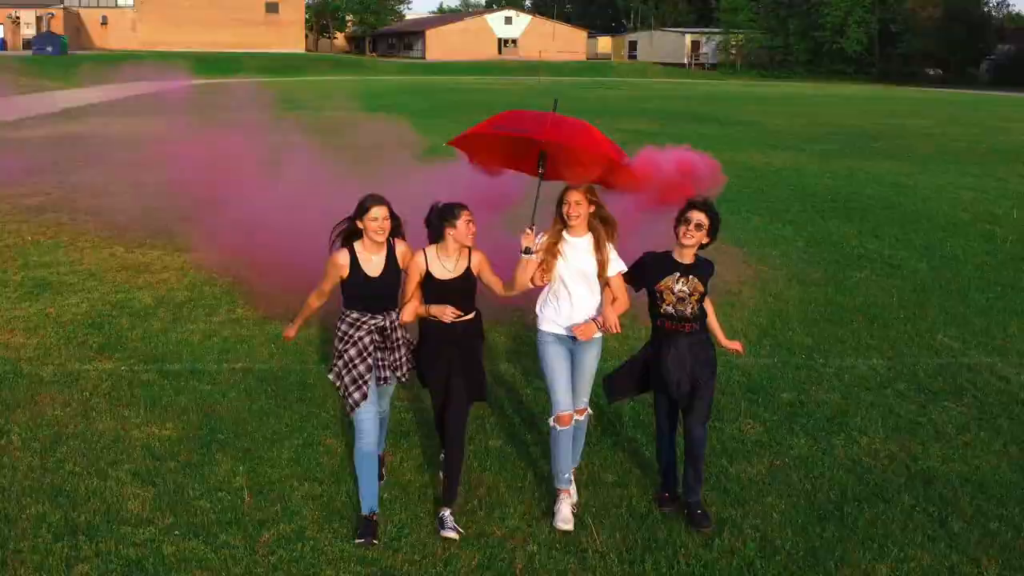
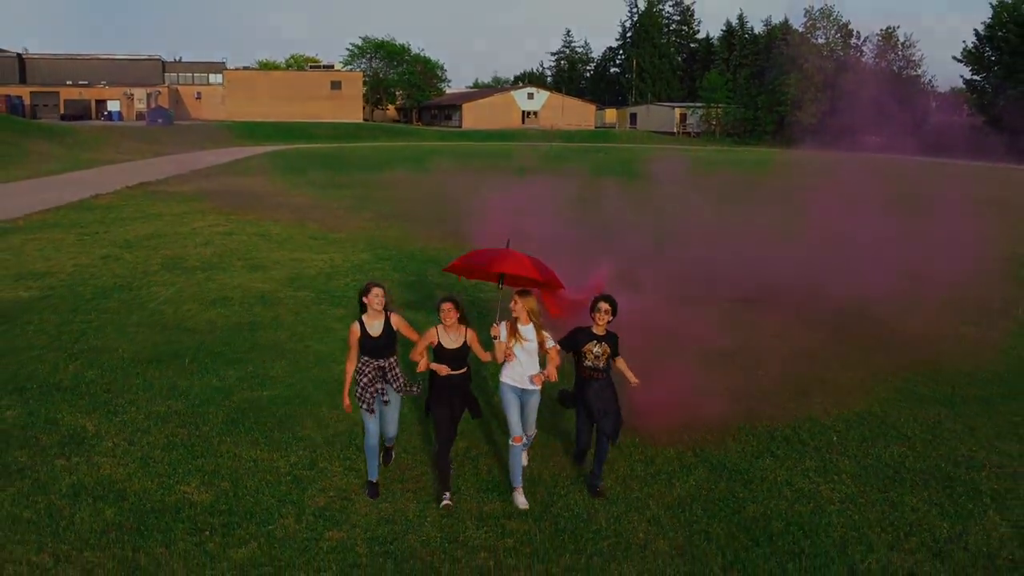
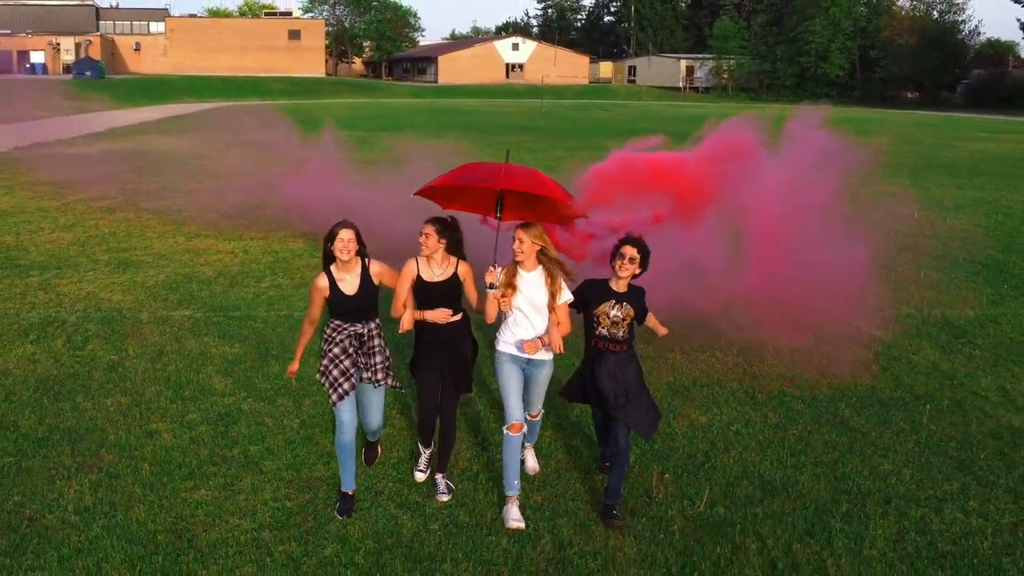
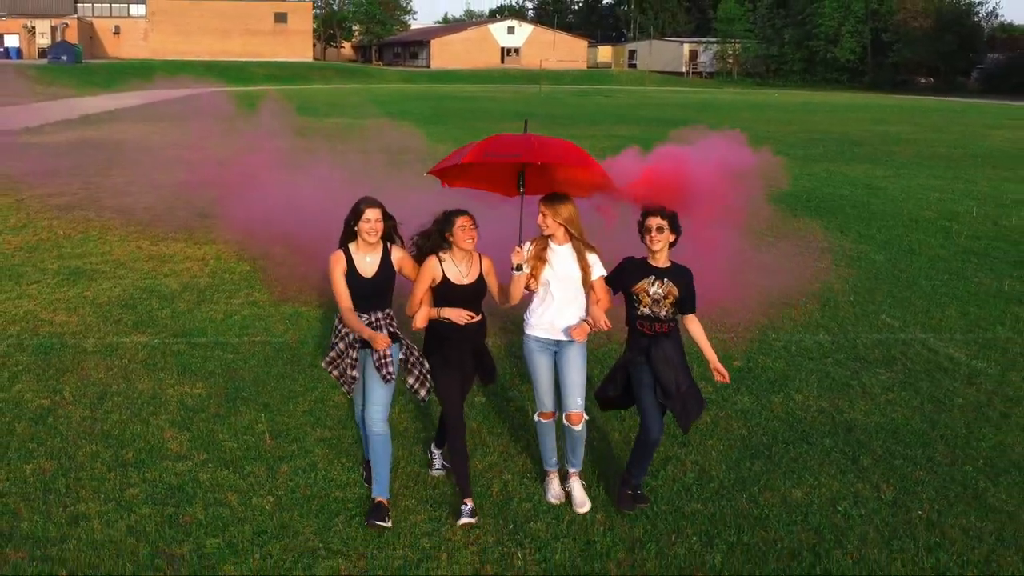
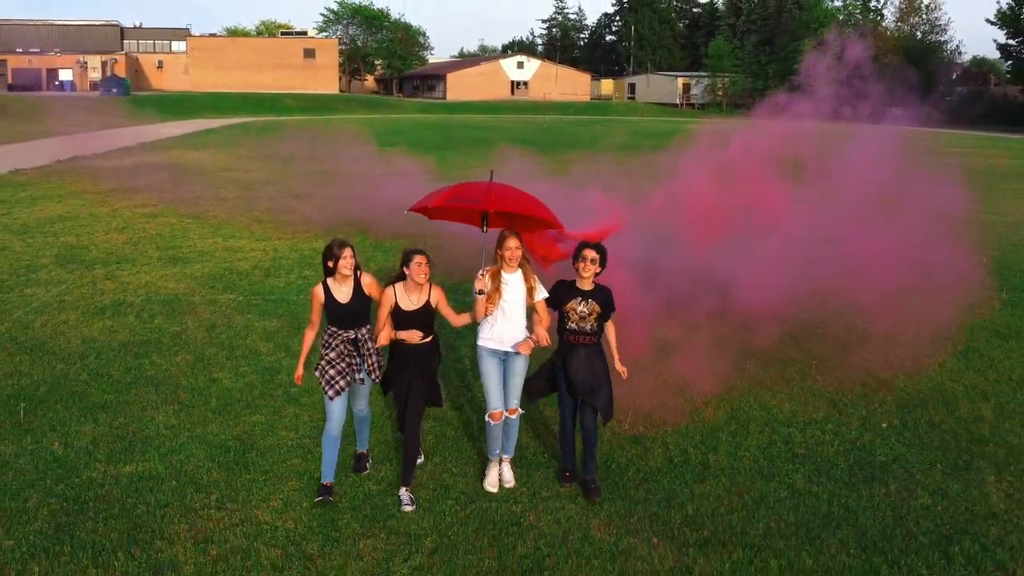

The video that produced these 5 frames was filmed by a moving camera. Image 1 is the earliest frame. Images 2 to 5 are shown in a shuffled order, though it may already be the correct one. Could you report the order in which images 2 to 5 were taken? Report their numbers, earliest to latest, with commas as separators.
4, 3, 5, 2
